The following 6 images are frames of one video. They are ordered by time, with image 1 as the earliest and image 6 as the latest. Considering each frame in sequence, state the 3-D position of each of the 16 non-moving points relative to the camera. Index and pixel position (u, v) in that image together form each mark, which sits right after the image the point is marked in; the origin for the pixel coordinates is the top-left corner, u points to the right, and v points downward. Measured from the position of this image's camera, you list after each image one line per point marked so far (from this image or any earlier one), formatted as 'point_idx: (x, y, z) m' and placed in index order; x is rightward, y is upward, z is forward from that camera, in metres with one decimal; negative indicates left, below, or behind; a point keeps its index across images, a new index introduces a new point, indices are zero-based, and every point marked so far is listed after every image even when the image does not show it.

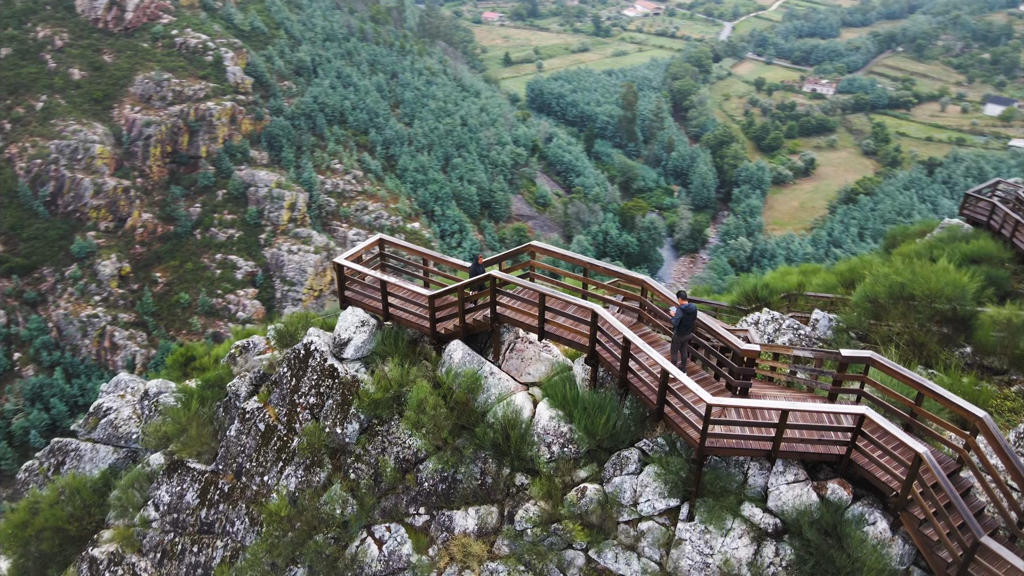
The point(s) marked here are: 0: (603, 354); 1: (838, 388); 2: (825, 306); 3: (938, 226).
0: (+1.0, -0.7, +7.4) m
1: (+3.0, -0.9, +6.7) m
2: (+4.5, -0.3, +10.5) m
3: (+11.5, +1.7, +19.6) m
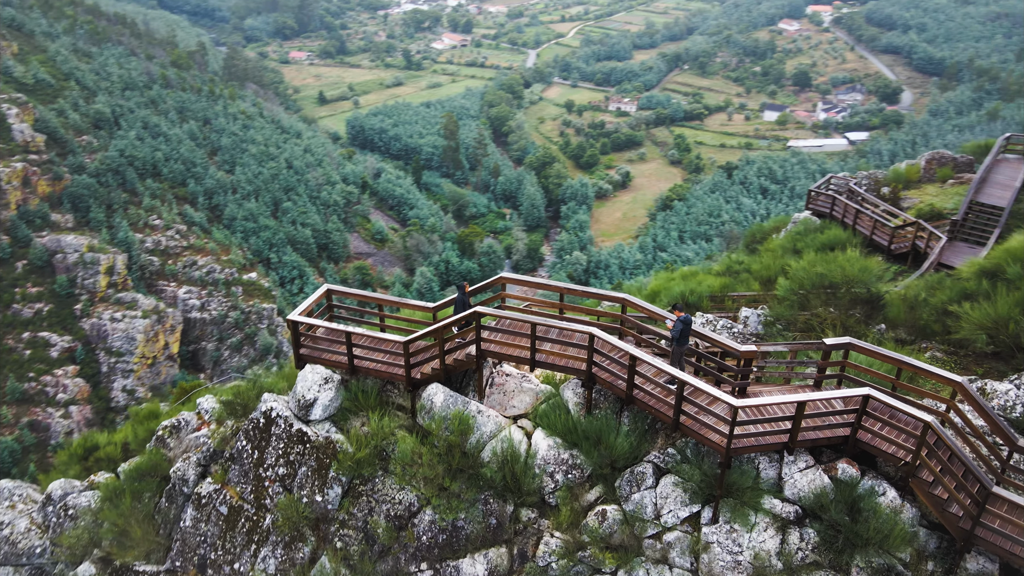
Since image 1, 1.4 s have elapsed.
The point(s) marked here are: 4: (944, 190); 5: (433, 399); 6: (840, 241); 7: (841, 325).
0: (+0.9, -0.9, +7.5) m
1: (+3.1, -0.9, +7.2) m
2: (+3.7, -0.3, +11.3) m
3: (+8.3, +2.0, +21.8) m
4: (+11.6, +2.6, +19.8) m
5: (-0.9, -1.2, +8.1) m
6: (+7.8, +1.1, +17.5) m
7: (+4.5, -0.5, +10.0) m
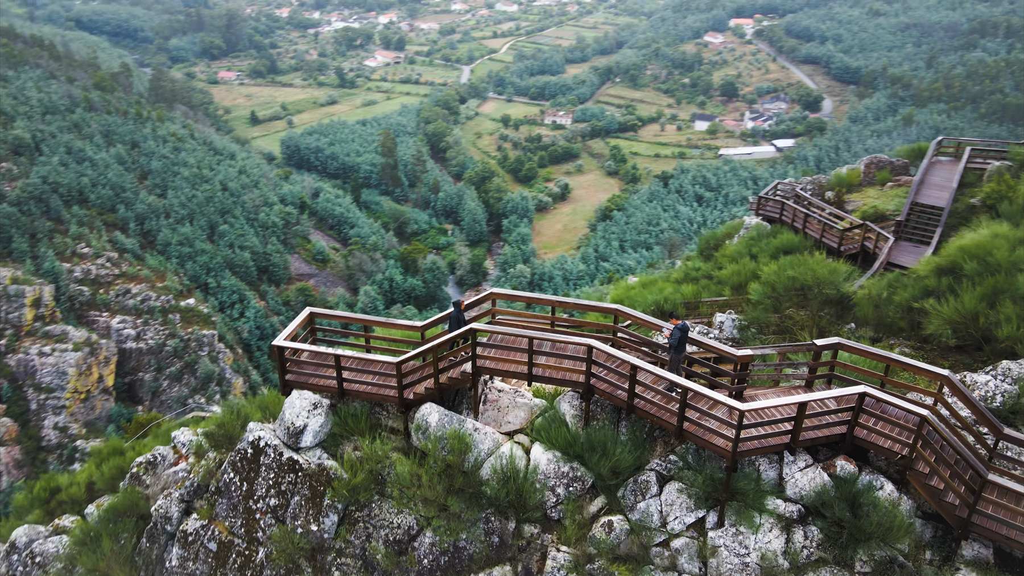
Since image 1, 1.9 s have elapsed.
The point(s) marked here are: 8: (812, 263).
0: (+0.9, -1.0, +7.6) m
1: (+3.1, -0.9, +7.4) m
2: (+3.3, -0.3, +11.5) m
3: (+7.0, +1.9, +22.4) m
4: (+10.5, +2.7, +20.7) m
5: (-0.9, -1.4, +8.0) m
6: (+6.9, +1.1, +18.1) m
7: (+4.2, -0.5, +10.3) m
8: (+4.8, +0.4, +11.8) m
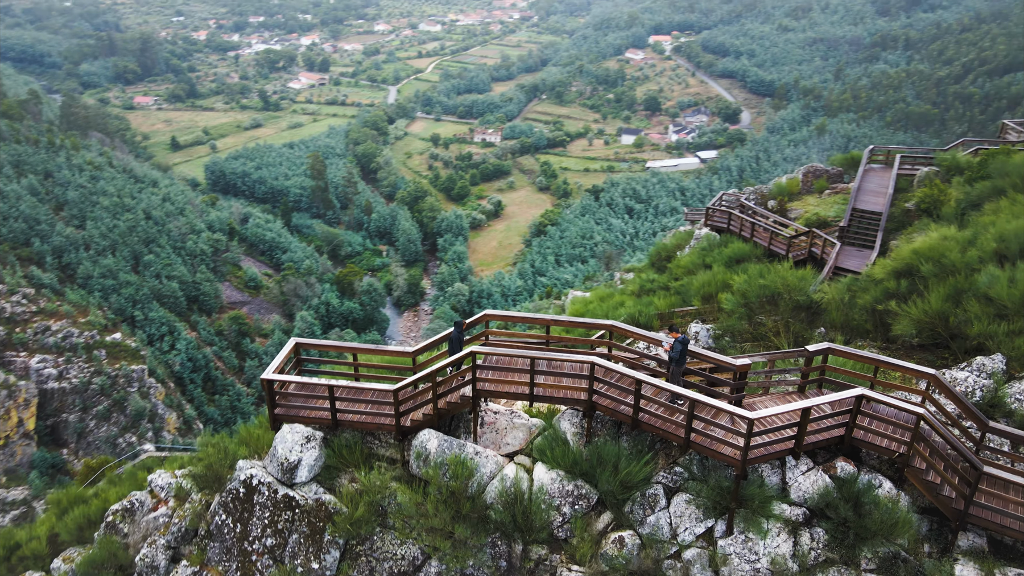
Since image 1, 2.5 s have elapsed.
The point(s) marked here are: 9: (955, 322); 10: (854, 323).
0: (+0.9, -1.2, +7.6) m
1: (+3.1, -1.0, +7.6) m
2: (+3.0, -0.5, +11.8) m
3: (+5.6, +1.6, +23.0) m
4: (+9.2, +2.6, +21.6) m
5: (-0.9, -1.7, +7.9) m
6: (+5.9, +0.9, +18.7) m
7: (+4.0, -0.6, +10.7) m
8: (+4.4, +0.3, +12.2) m
9: (+5.4, -0.4, +8.9) m
10: (+4.9, -0.5, +10.5) m
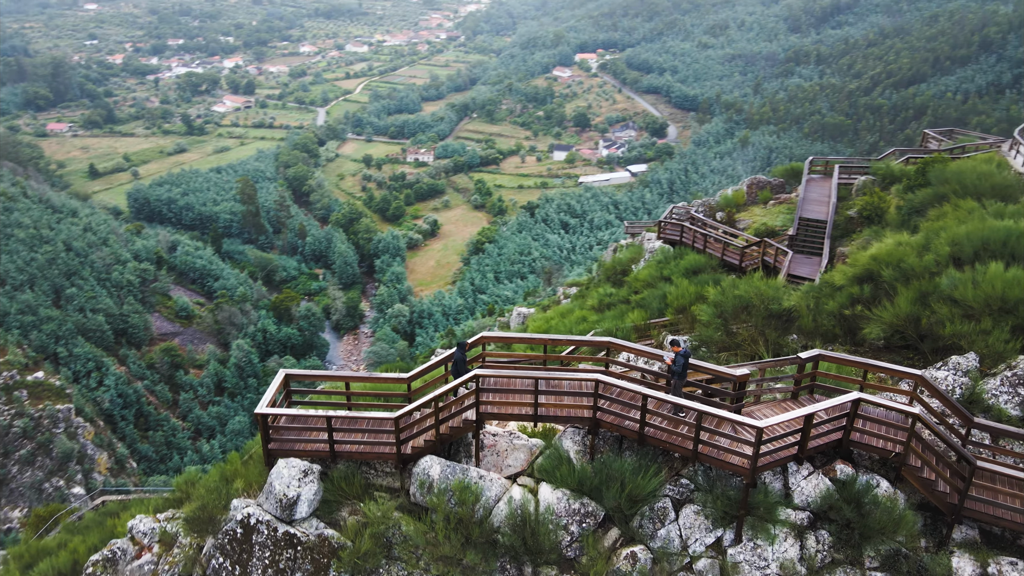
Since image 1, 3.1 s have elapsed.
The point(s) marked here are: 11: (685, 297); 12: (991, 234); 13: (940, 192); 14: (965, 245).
0: (+0.9, -1.4, +7.7) m
1: (+3.1, -1.1, +7.9) m
2: (+2.6, -0.7, +12.0) m
3: (+4.2, +1.2, +23.4) m
4: (+7.8, +2.4, +22.4) m
5: (-0.9, -1.9, +7.8) m
6: (+4.9, +0.6, +19.2) m
7: (+3.7, -0.7, +11.0) m
8: (+4.0, +0.1, +12.5) m
9: (+5.3, -0.4, +9.3) m
10: (+4.6, -0.6, +10.9) m
11: (+3.1, -0.1, +12.9) m
12: (+7.1, +0.8, +10.8) m
13: (+8.7, +1.9, +15.0) m
14: (+6.7, +0.6, +10.9) m
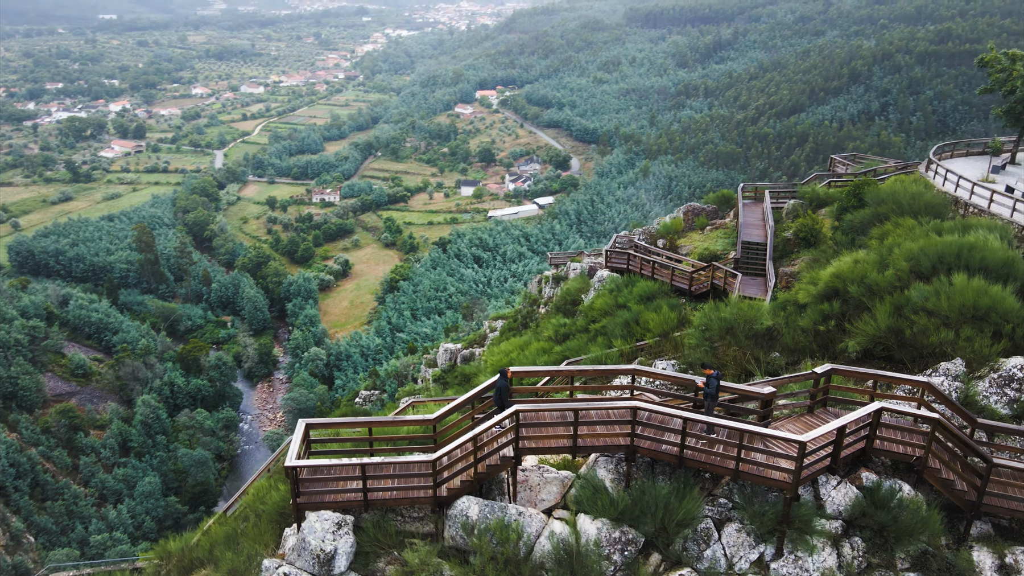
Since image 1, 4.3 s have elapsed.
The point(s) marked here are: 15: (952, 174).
0: (+1.3, -1.7, +7.8) m
1: (+3.4, -1.3, +8.2) m
2: (+2.4, -1.2, +12.3) m
3: (+2.6, +0.3, +23.9) m
4: (+6.2, +1.7, +23.4) m
5: (-0.5, -2.3, +7.6) m
6: (+3.8, -0.1, +19.7) m
7: (+3.6, -1.1, +11.4) m
8: (+3.6, -0.3, +13.0) m
9: (+5.3, -0.6, +9.9) m
10: (+4.5, -0.9, +11.5) m
11: (+2.8, -0.6, +13.3) m
12: (+6.9, +0.6, +11.7) m
13: (+8.0, +1.7, +16.1) m
14: (+6.6, +0.5, +11.7) m
15: (+10.5, +2.7, +17.5) m
